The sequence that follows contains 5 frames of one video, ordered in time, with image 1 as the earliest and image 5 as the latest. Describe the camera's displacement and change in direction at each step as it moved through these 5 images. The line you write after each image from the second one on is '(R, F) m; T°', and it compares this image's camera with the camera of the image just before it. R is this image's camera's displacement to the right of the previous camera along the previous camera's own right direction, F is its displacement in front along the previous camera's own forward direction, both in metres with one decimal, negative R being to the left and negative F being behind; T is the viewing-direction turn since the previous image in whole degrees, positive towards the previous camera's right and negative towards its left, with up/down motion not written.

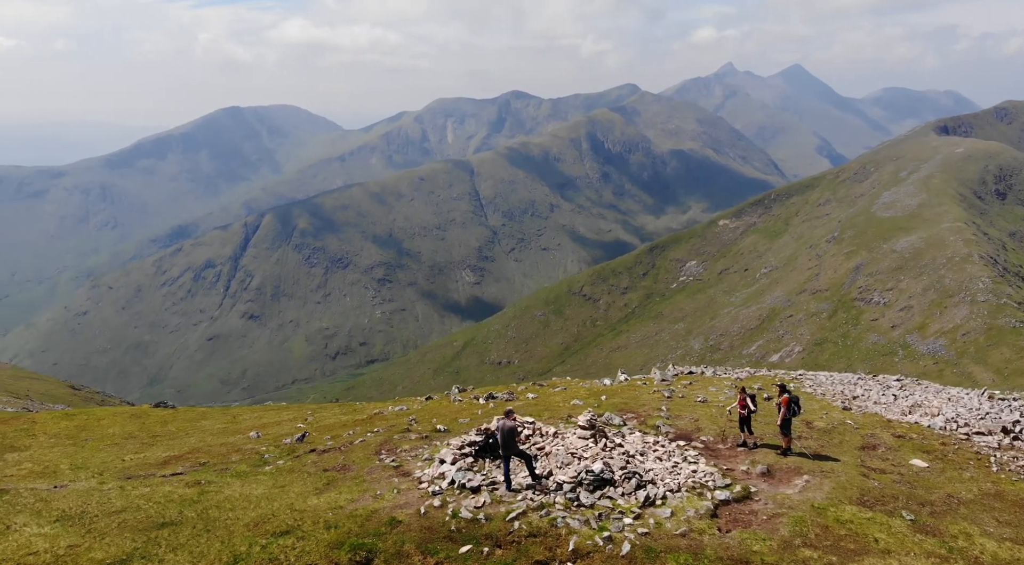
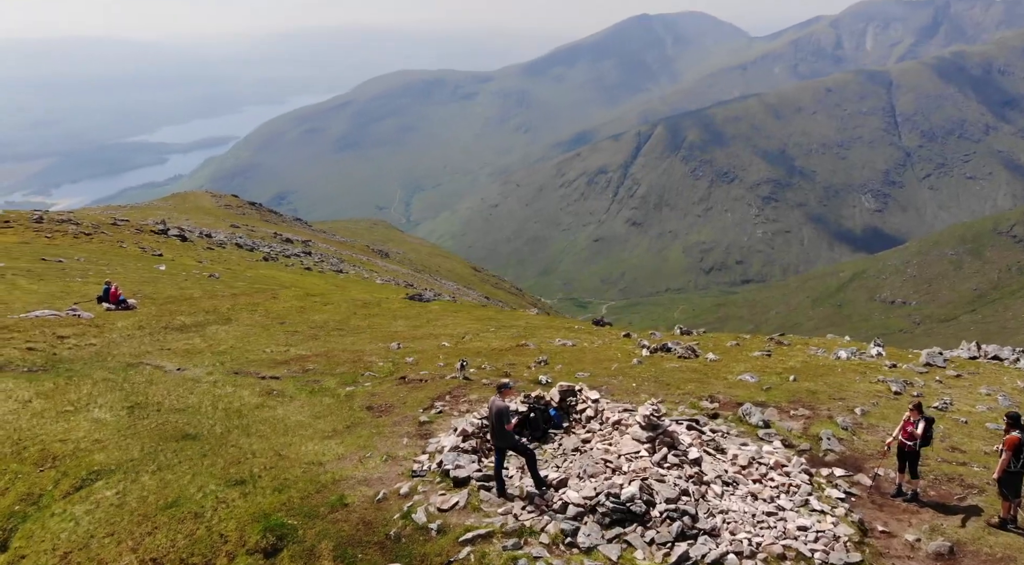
(+7.8, +11.1) m; -22°
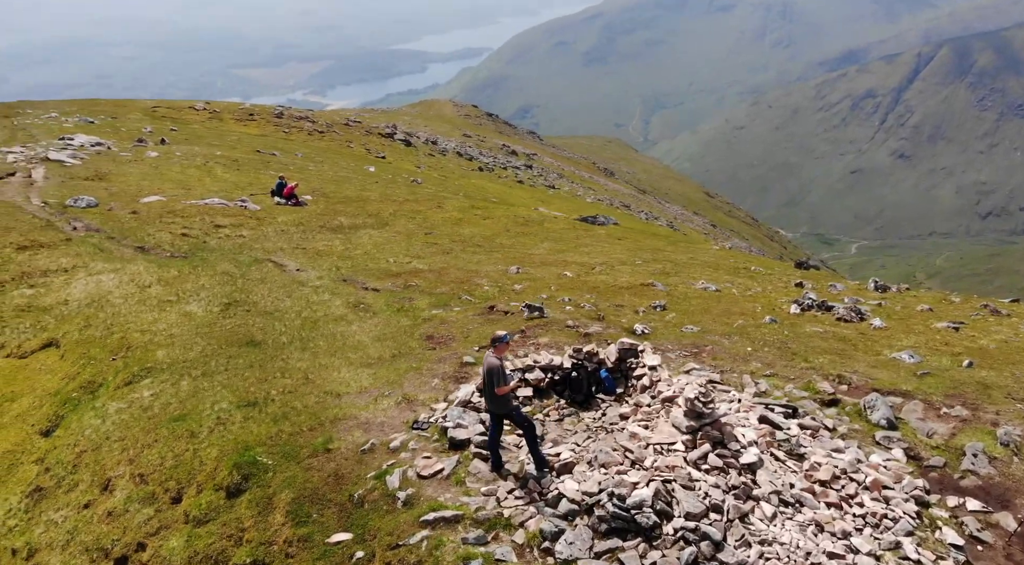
(+4.3, +4.8) m; -15°
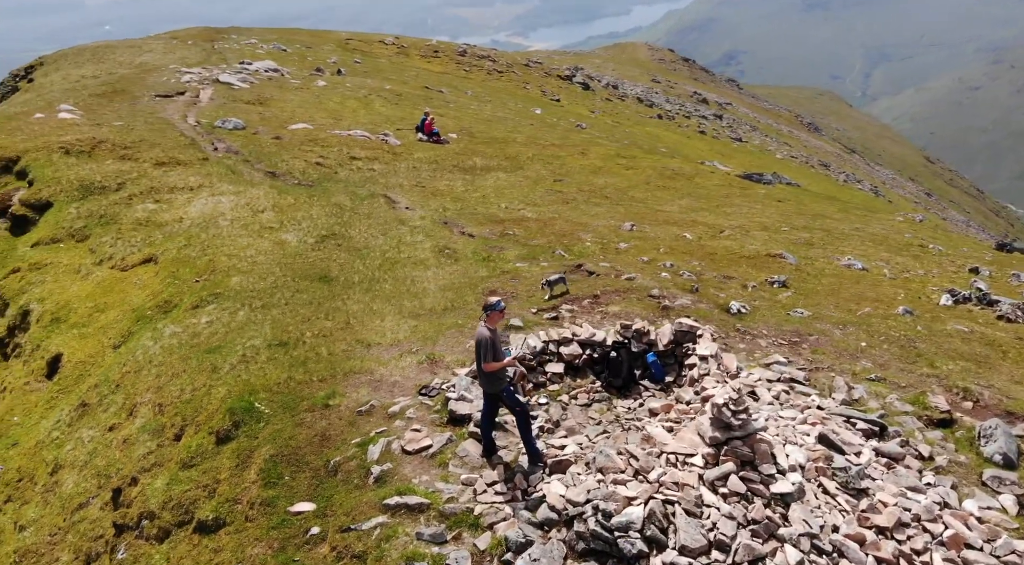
(+3.3, +2.9) m; -12°
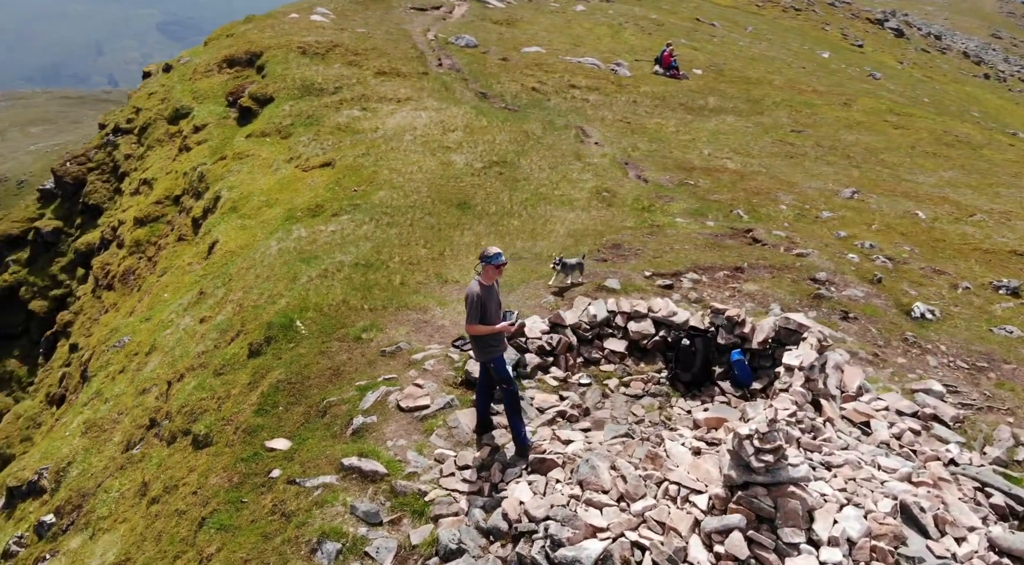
(+4.1, +3.4) m; -19°
